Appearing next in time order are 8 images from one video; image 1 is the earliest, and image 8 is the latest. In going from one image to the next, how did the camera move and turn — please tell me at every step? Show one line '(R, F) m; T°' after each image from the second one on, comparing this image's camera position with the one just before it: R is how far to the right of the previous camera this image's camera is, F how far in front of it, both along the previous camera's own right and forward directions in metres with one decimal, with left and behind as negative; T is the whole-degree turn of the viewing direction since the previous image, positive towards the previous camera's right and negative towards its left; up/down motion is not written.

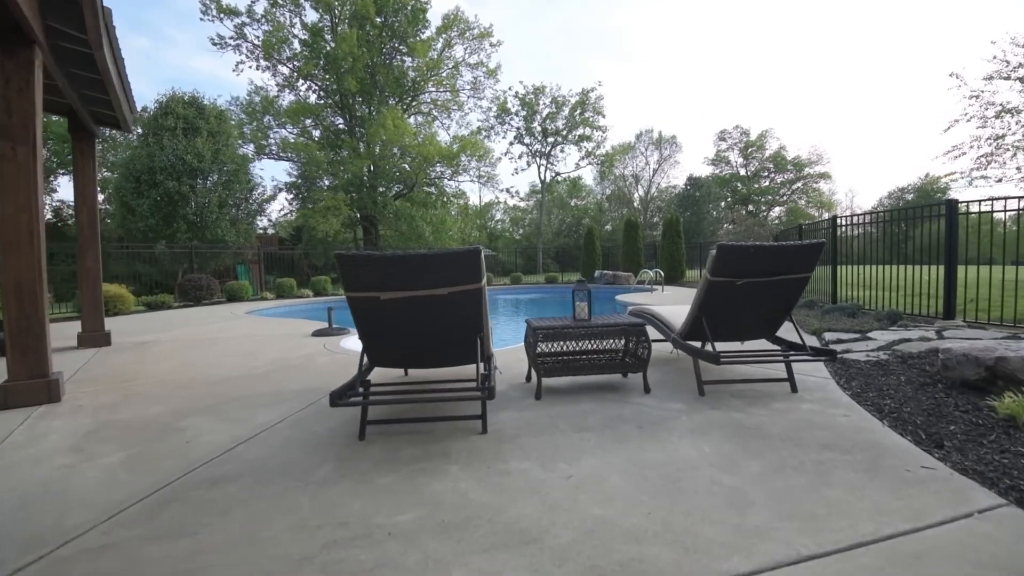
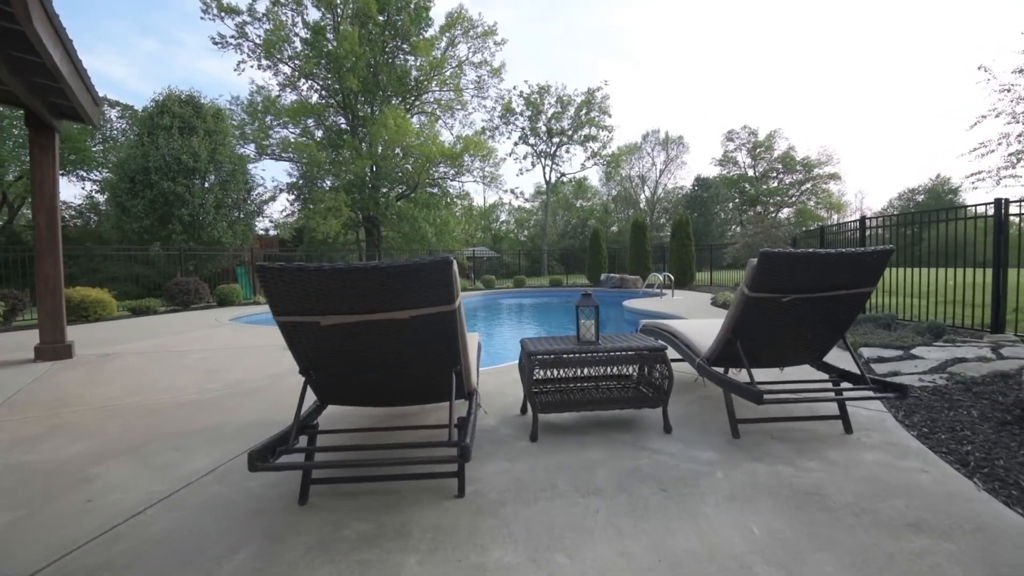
(+0.1, +0.5) m; -1°
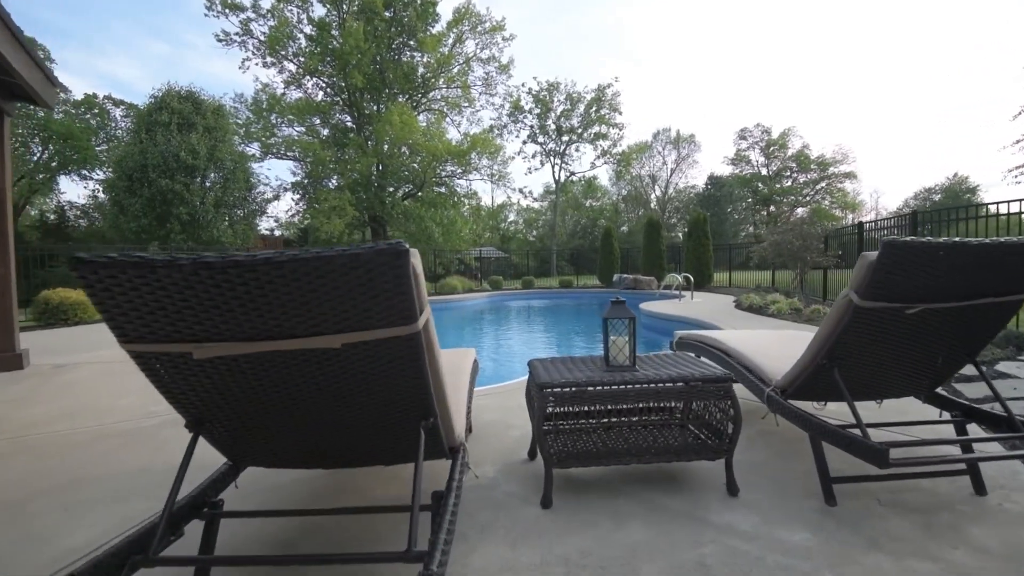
(0.0, +0.6) m; -1°
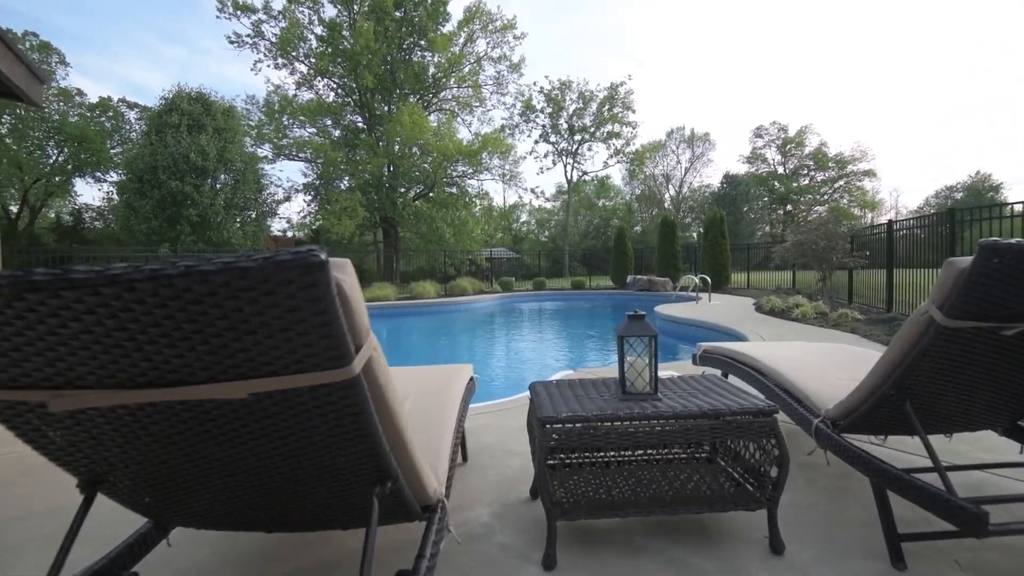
(0.0, +0.3) m; -1°
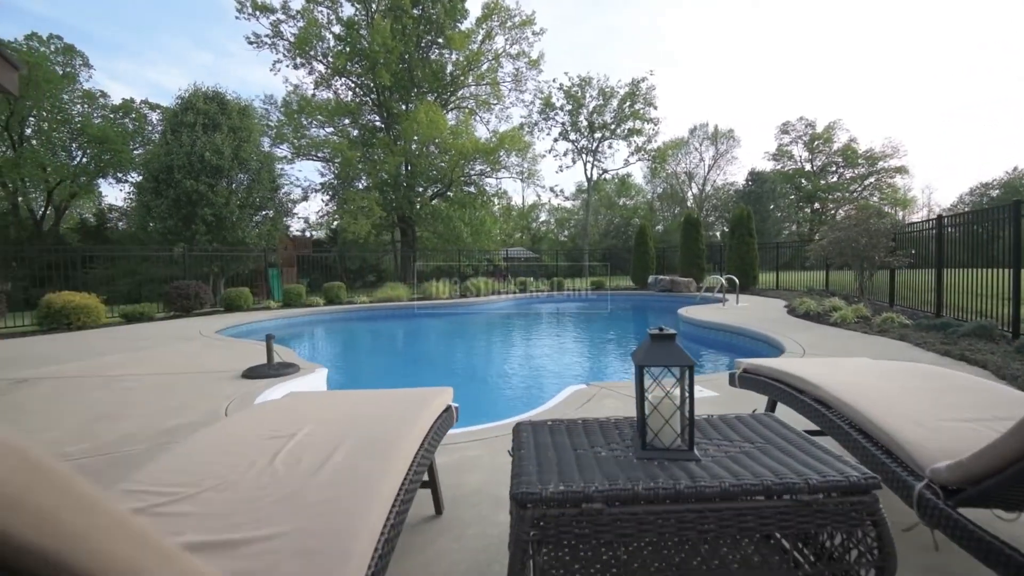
(+0.1, +0.4) m; -2°
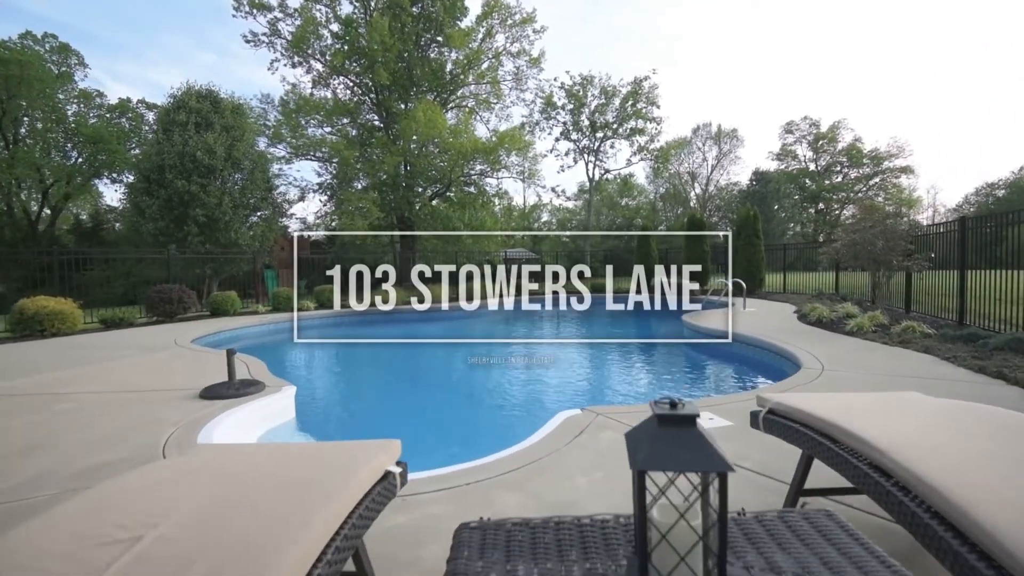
(+0.1, +0.4) m; 0°
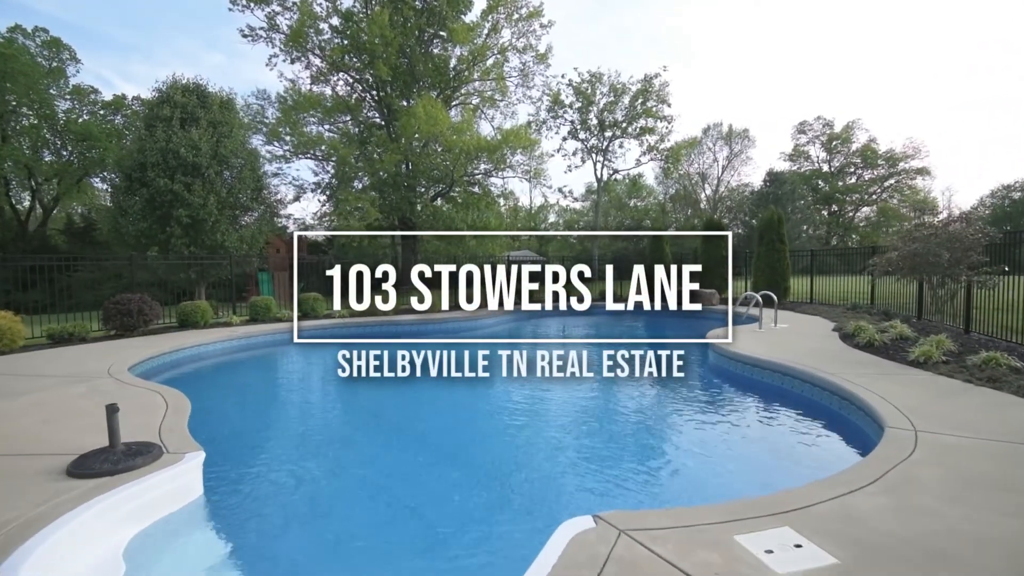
(+0.1, +0.9) m; -1°
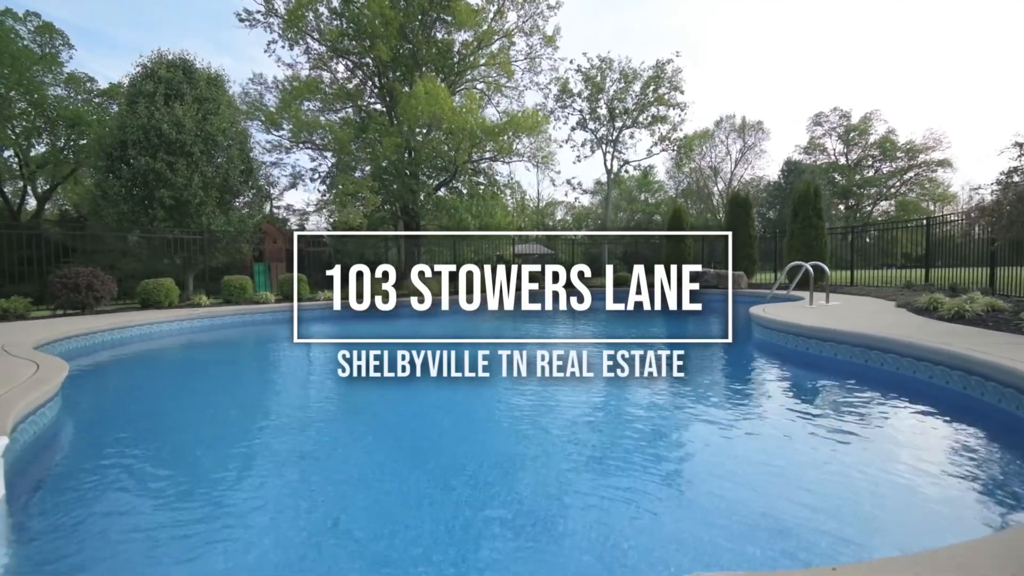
(+0.1, +1.0) m; -1°
